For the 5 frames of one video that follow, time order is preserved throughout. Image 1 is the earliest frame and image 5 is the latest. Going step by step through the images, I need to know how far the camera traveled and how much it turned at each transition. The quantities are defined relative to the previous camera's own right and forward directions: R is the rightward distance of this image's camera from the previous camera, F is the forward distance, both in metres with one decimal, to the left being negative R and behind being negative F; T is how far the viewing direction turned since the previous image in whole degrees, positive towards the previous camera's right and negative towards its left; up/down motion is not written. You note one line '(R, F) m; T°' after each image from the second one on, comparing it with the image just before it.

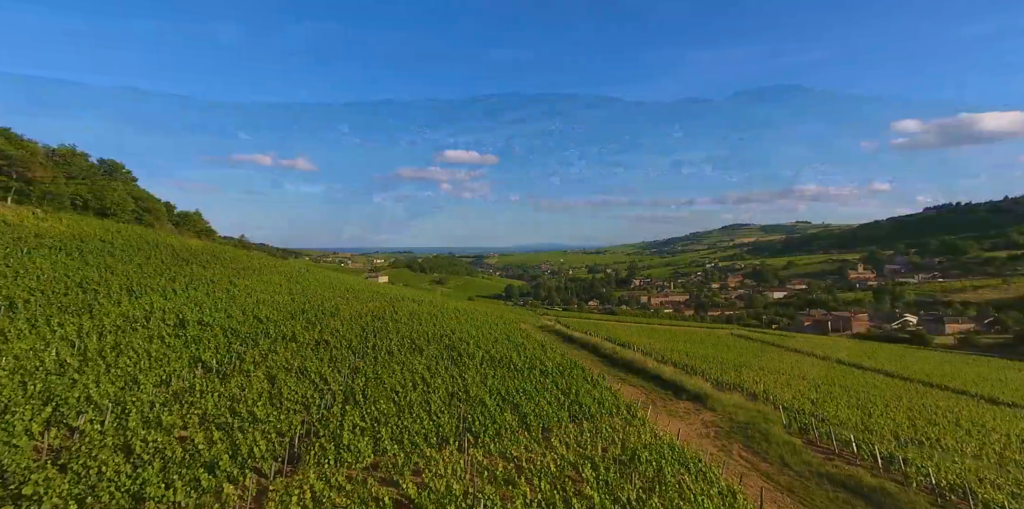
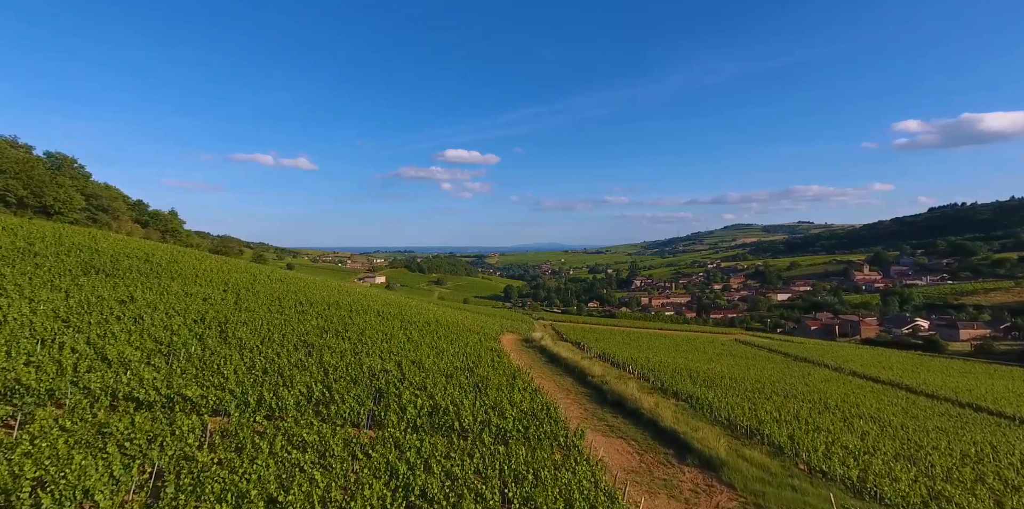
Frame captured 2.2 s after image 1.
(+1.2, +4.1) m; 0°
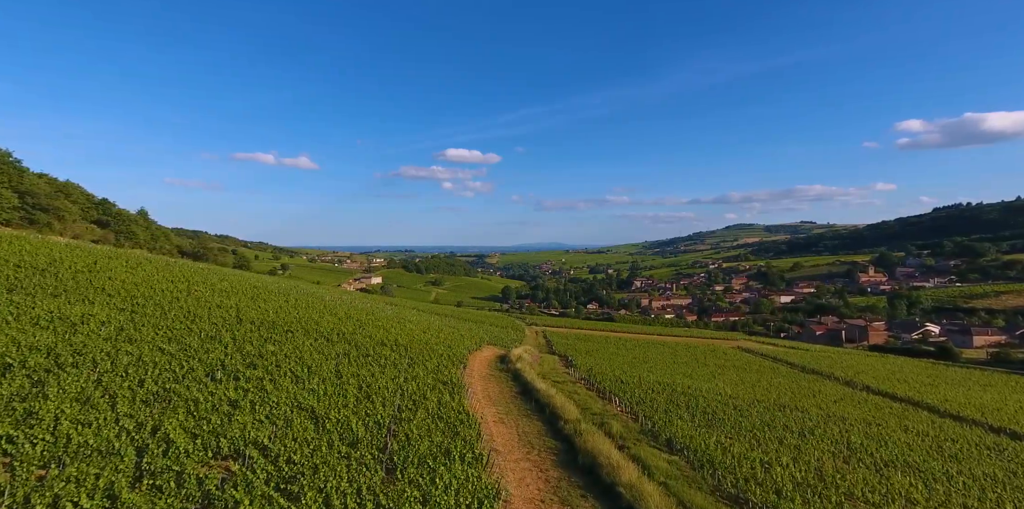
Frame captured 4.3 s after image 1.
(+1.5, +4.2) m; 0°
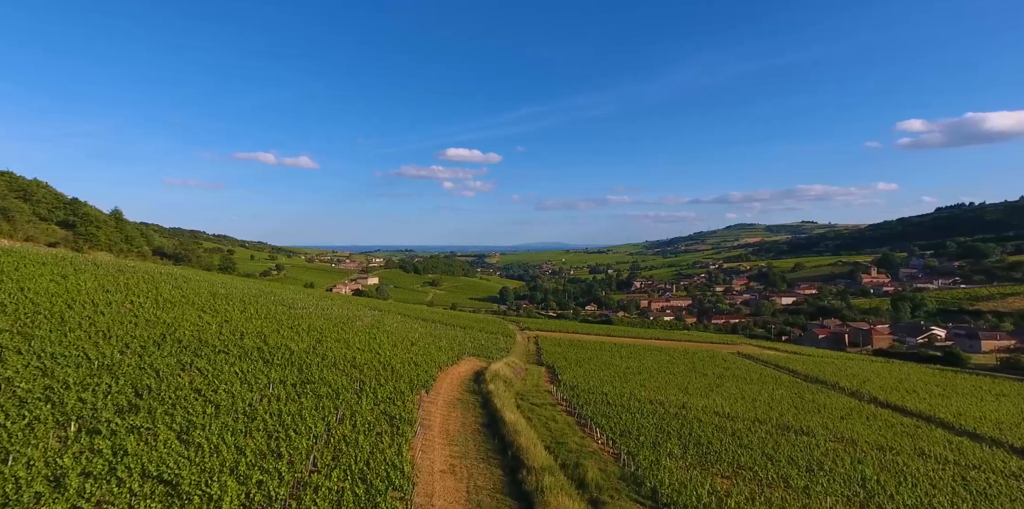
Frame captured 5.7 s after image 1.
(+1.3, +2.9) m; 0°
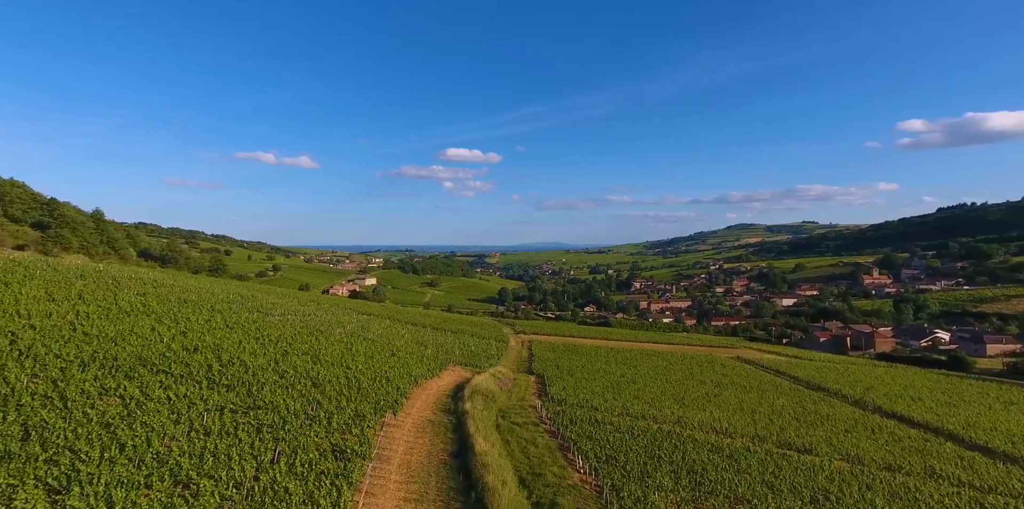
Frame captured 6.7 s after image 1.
(+0.9, +1.9) m; 0°
